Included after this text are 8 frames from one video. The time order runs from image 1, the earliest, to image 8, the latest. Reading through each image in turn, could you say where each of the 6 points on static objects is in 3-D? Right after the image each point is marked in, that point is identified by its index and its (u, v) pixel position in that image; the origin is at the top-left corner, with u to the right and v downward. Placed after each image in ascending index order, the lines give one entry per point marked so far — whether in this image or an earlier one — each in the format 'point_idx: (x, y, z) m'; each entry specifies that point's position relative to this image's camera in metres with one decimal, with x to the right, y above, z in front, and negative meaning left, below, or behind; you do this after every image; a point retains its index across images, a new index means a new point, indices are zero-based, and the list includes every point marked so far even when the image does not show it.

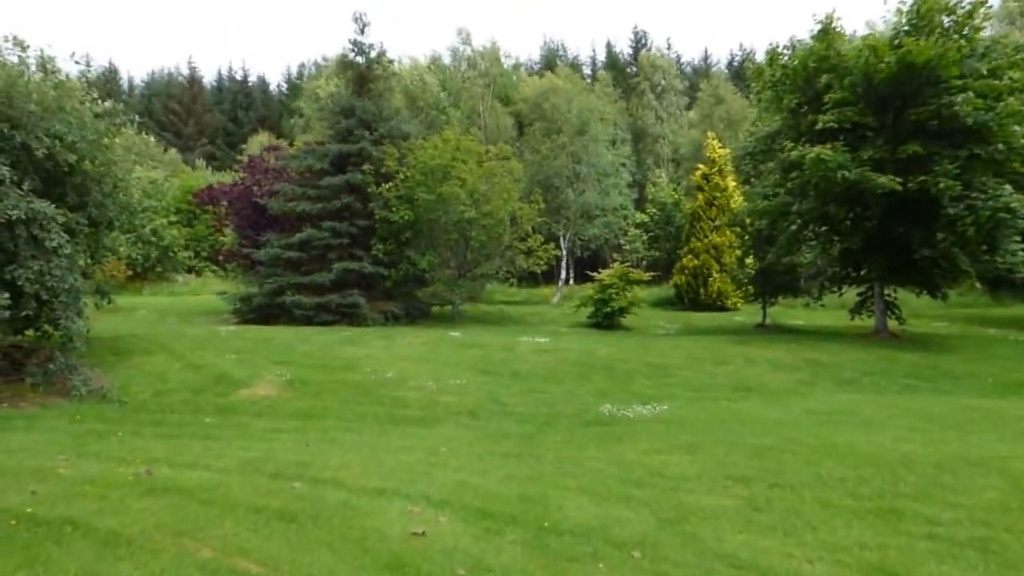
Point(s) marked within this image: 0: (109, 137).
0: (-7.6, +2.9, +15.8) m
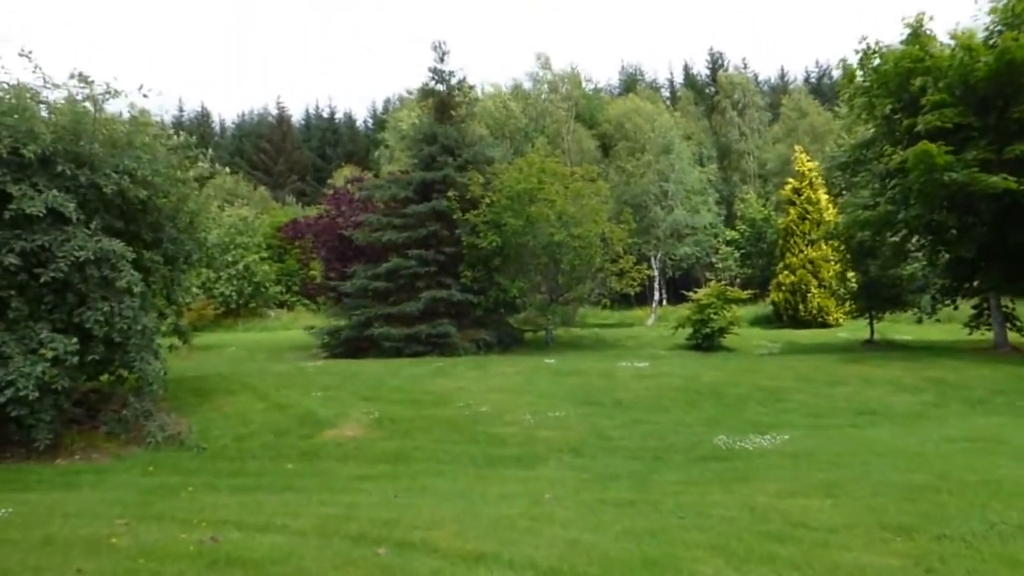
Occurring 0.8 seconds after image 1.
0: (-5.9, +2.2, +15.6) m
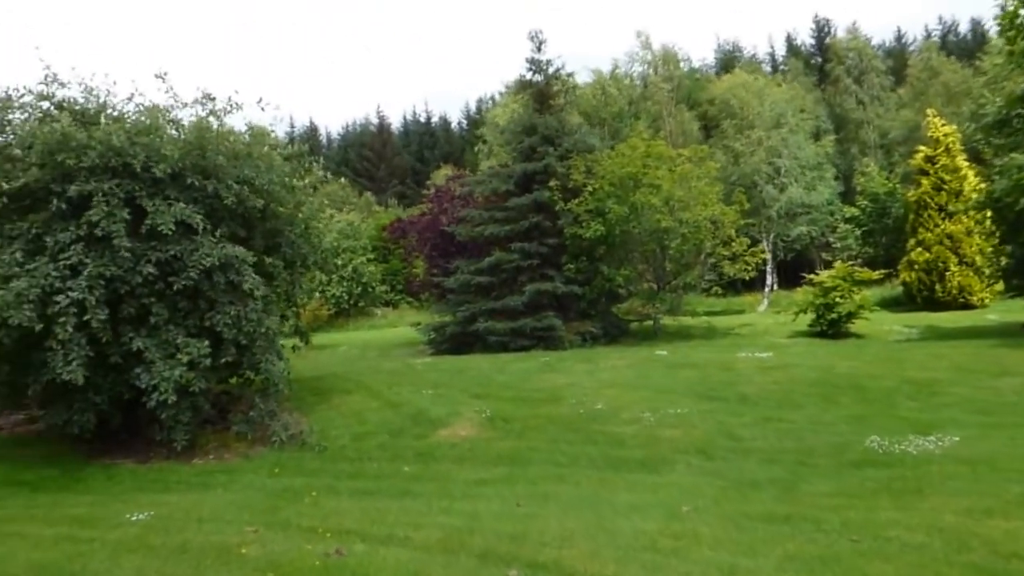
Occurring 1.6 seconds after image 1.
0: (-4.0, +2.1, +15.6) m
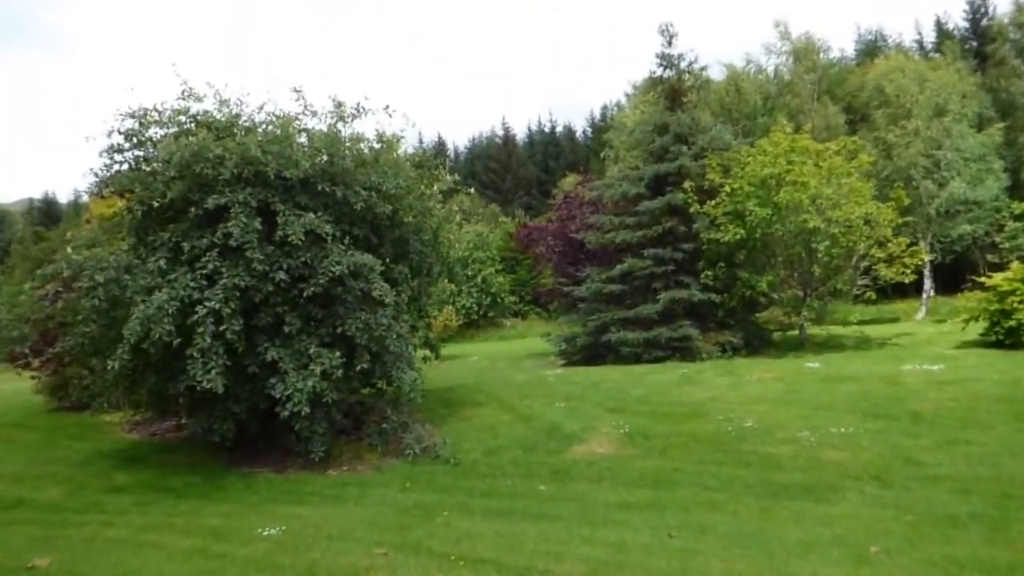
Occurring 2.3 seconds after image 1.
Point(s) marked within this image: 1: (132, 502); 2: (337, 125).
0: (-1.6, +1.9, +15.3) m
1: (-5.2, -3.0, +11.7) m
2: (-2.9, +2.7, +14.2) m
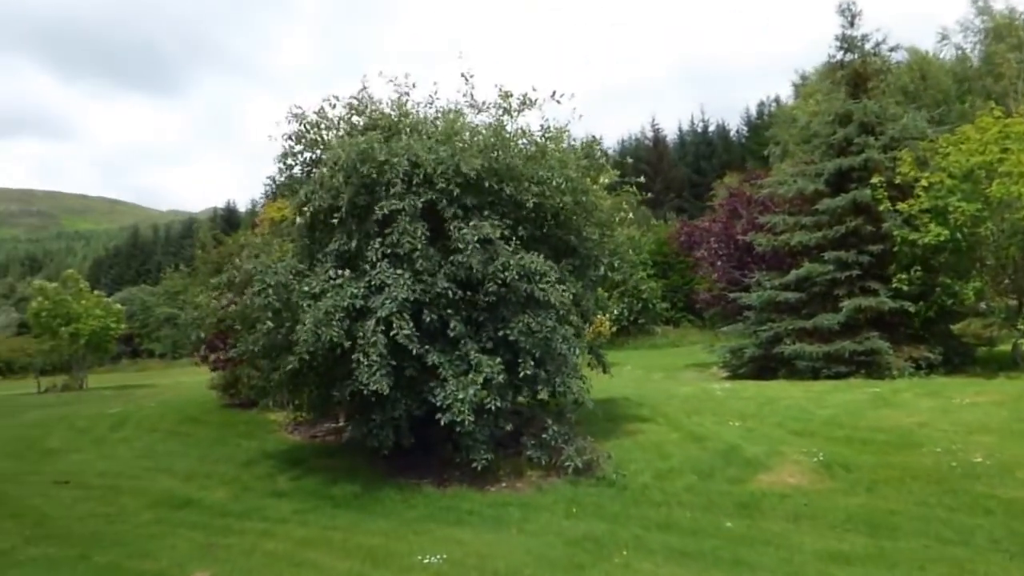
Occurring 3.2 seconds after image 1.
0: (+1.3, +1.8, +14.2) m
1: (-2.9, -3.0, +11.3) m
2: (-0.2, +2.7, +13.4) m
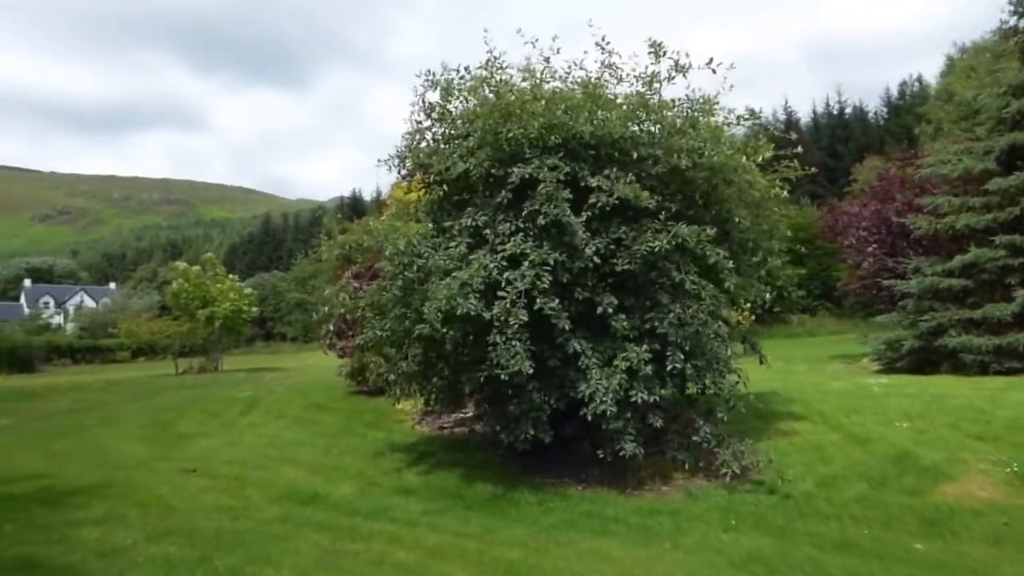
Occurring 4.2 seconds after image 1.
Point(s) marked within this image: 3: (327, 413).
0: (+3.5, +2.1, +12.7) m
1: (-1.1, -2.8, +10.5) m
2: (+1.9, +2.9, +12.1) m
3: (-4.1, -2.8, +18.8) m
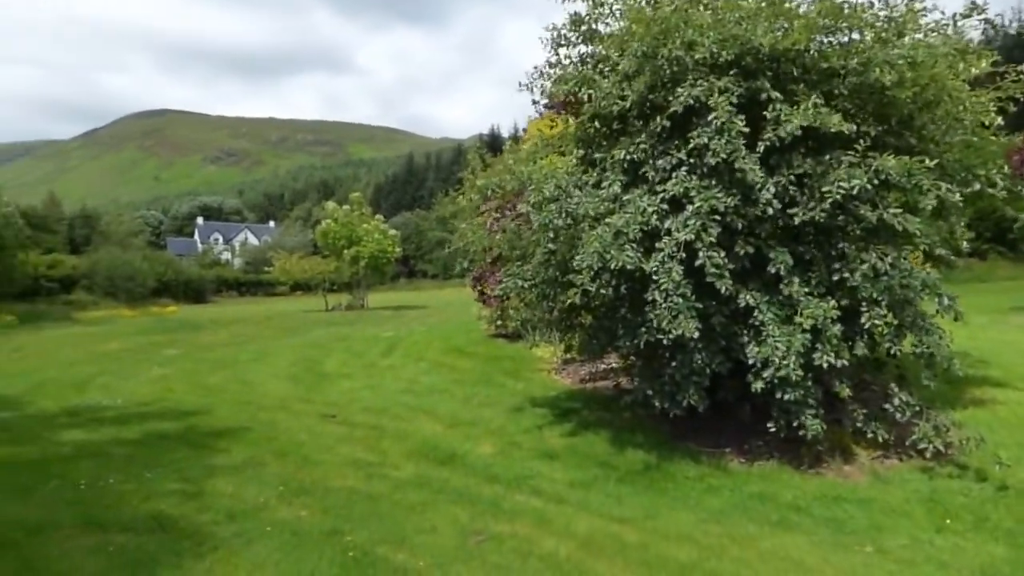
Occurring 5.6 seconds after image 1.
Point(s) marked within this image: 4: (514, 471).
0: (+5.6, +2.8, +10.5) m
1: (+0.6, -2.2, +9.4) m
2: (+3.9, +3.6, +10.1) m
3: (-1.0, -1.5, +18.0) m
4: (0.0, -2.1, +10.3) m
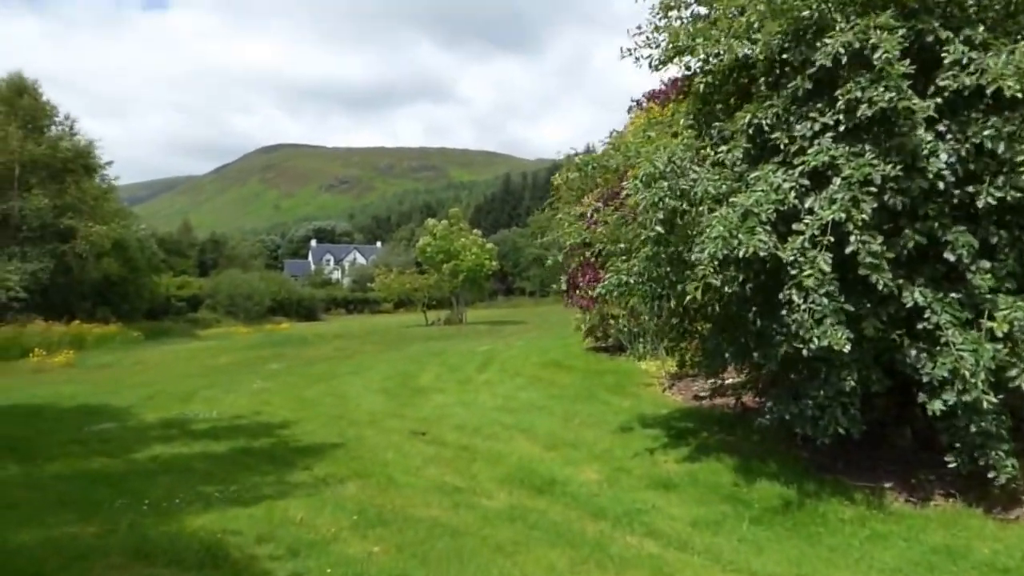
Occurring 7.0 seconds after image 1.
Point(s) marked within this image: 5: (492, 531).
0: (+6.6, +2.8, +8.2) m
1: (+1.6, -2.1, +7.6) m
2: (+4.9, +3.6, +8.0) m
3: (+1.0, -1.6, +16.4) m
4: (+1.1, -2.1, +8.6) m
5: (-0.2, -2.3, +8.2) m
